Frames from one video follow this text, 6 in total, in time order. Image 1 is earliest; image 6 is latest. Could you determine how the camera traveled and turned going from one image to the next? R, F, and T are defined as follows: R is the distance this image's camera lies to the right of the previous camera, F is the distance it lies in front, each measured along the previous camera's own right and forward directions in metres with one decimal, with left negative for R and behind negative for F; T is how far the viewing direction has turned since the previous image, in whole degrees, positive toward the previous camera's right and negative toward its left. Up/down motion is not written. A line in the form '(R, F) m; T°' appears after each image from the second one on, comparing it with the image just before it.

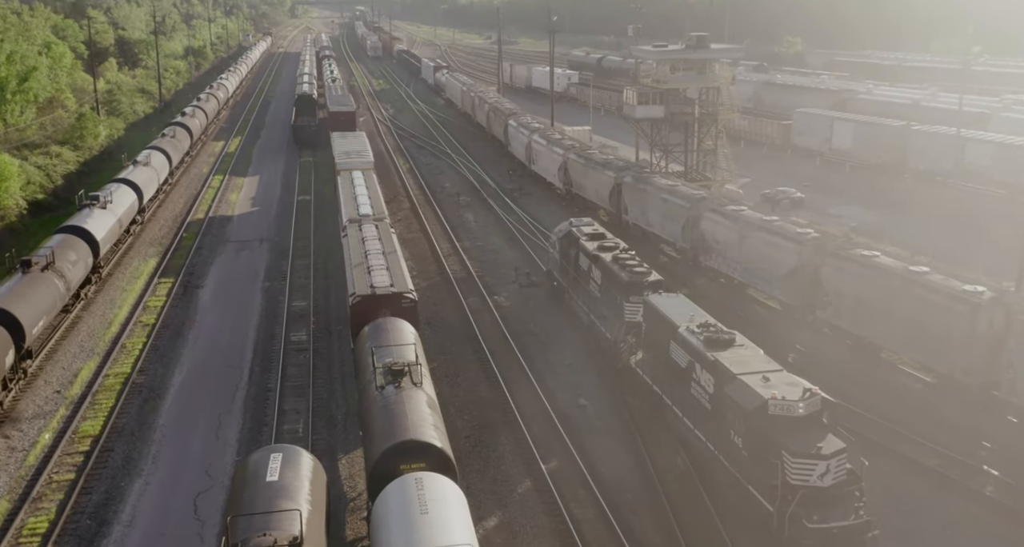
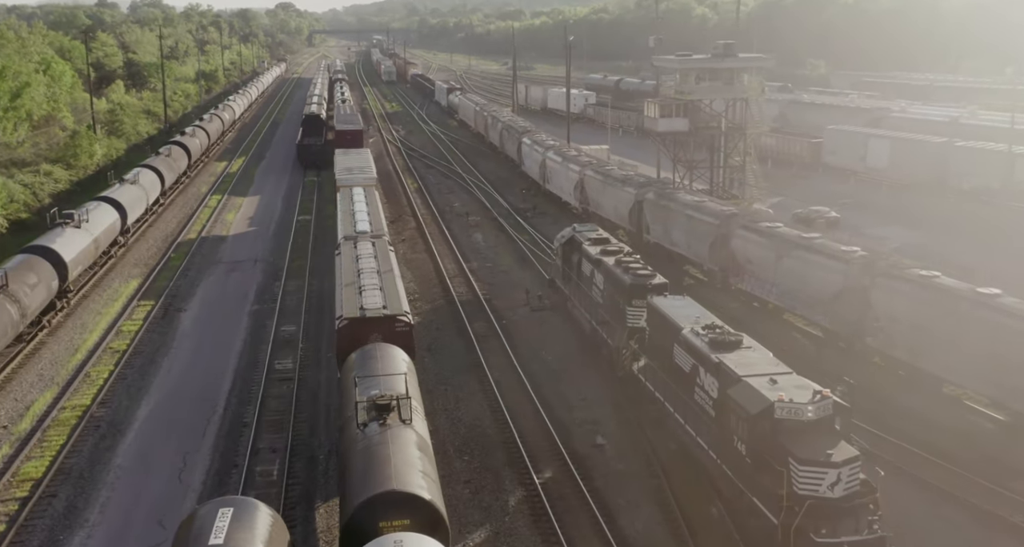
(+0.2, +2.9) m; -1°
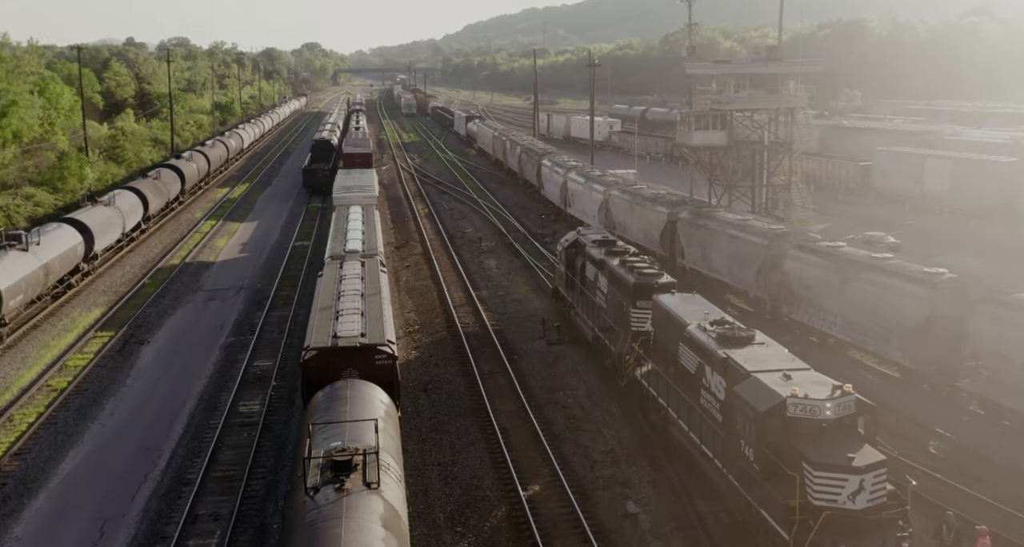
(+0.3, +4.2) m; -2°
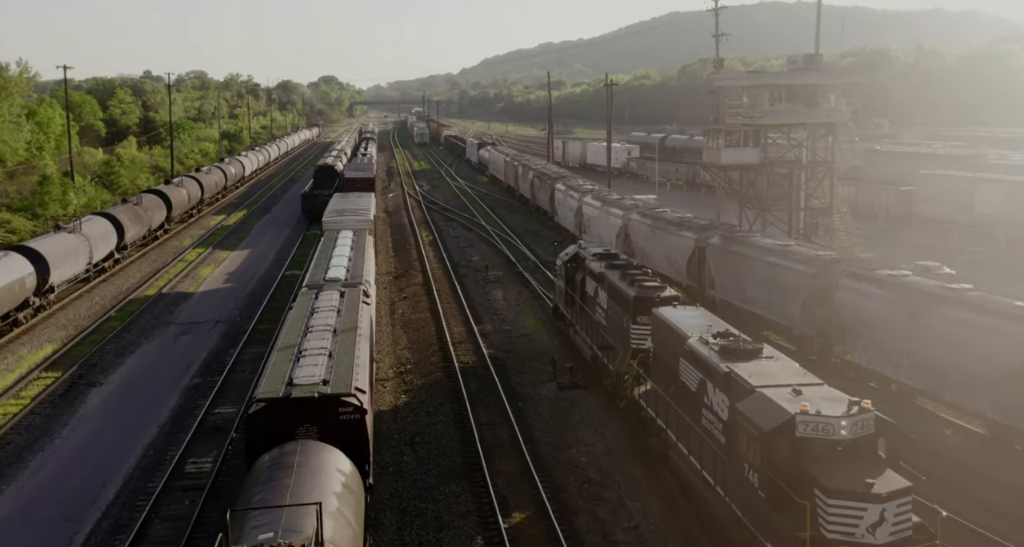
(+0.3, +3.4) m; -1°
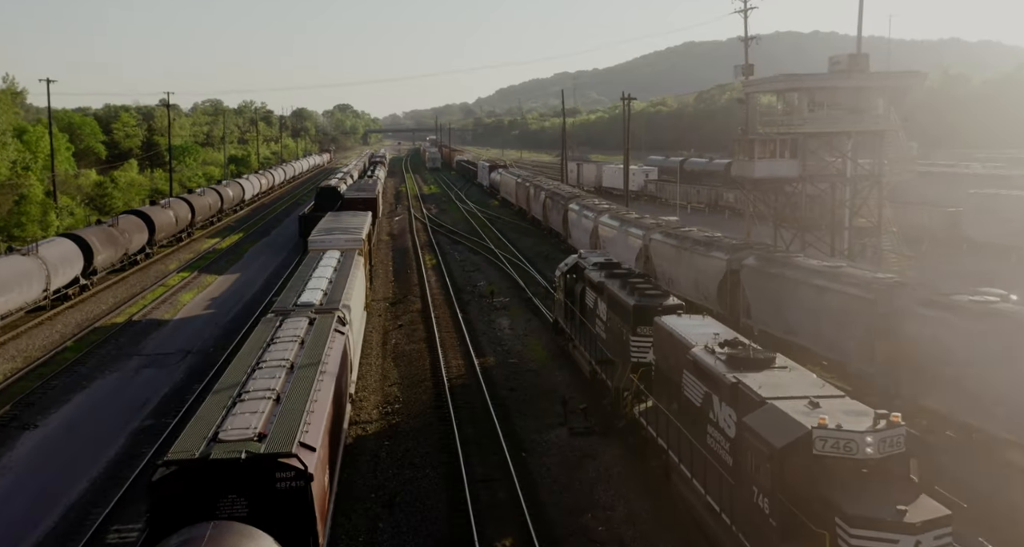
(+0.2, +3.3) m; -1°
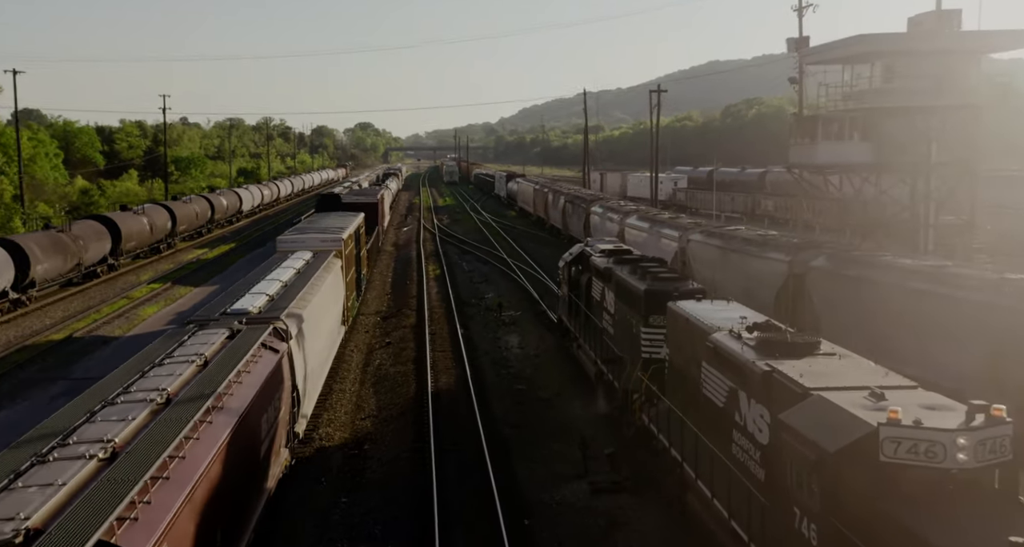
(+0.3, +4.7) m; -1°
